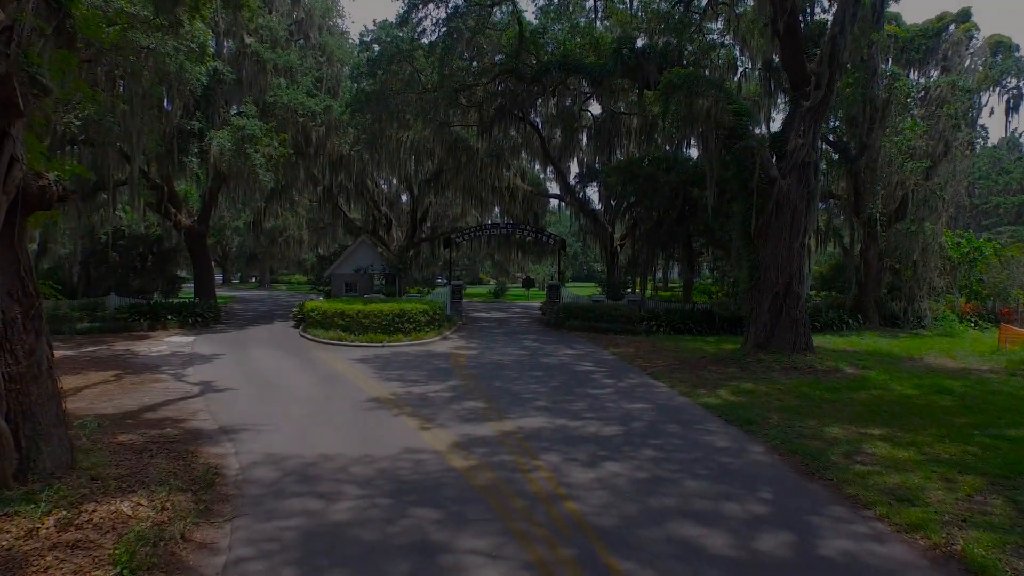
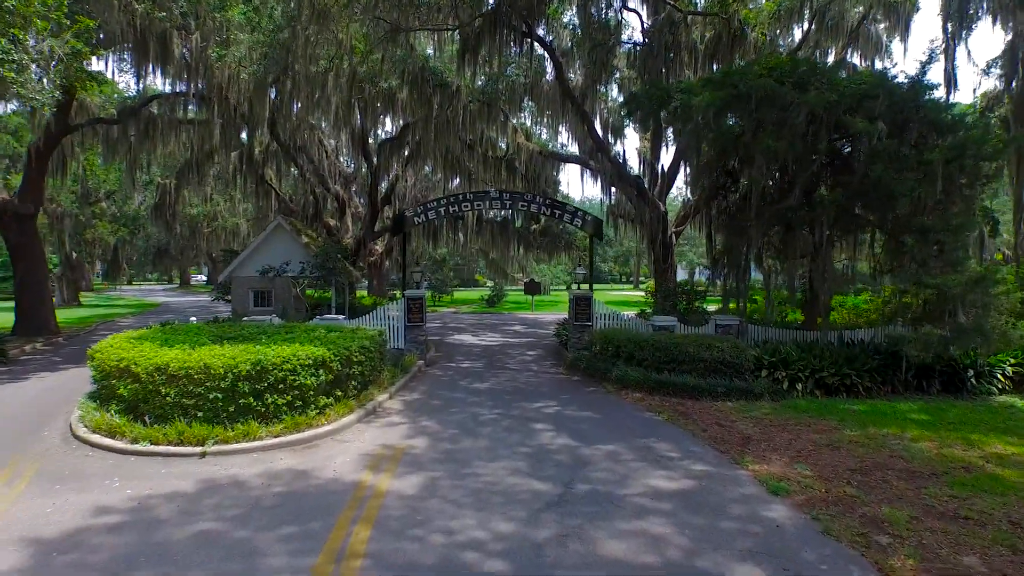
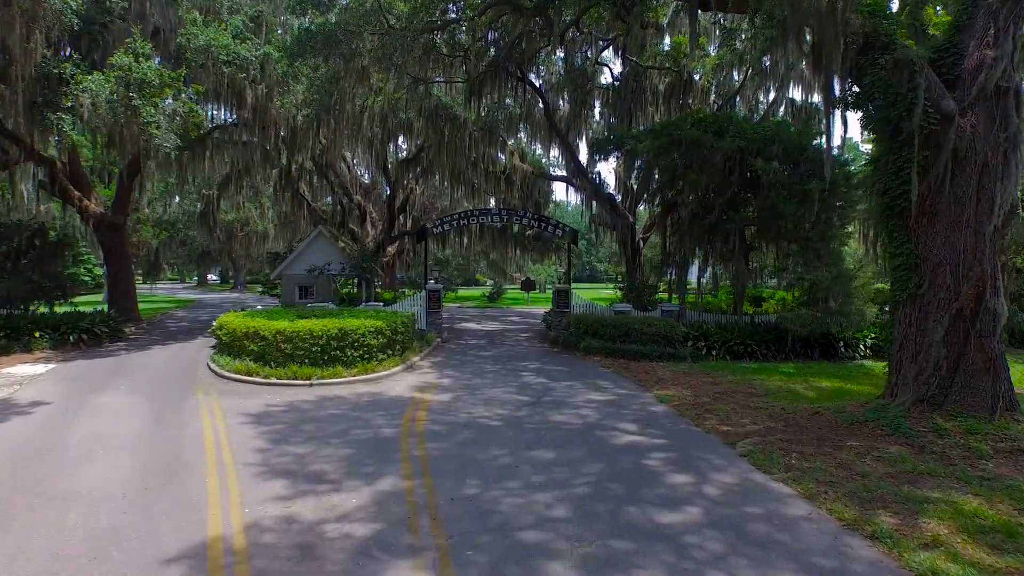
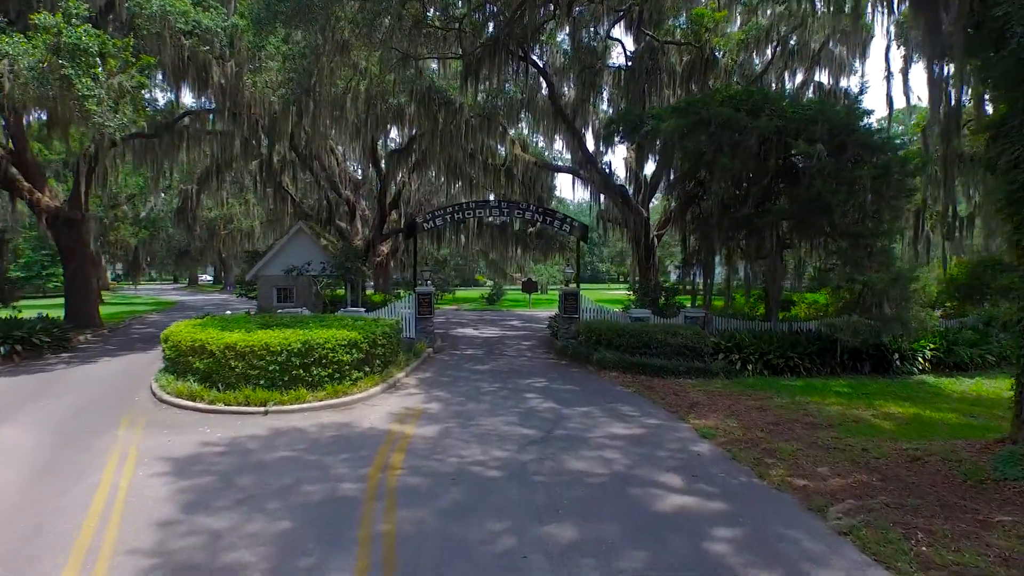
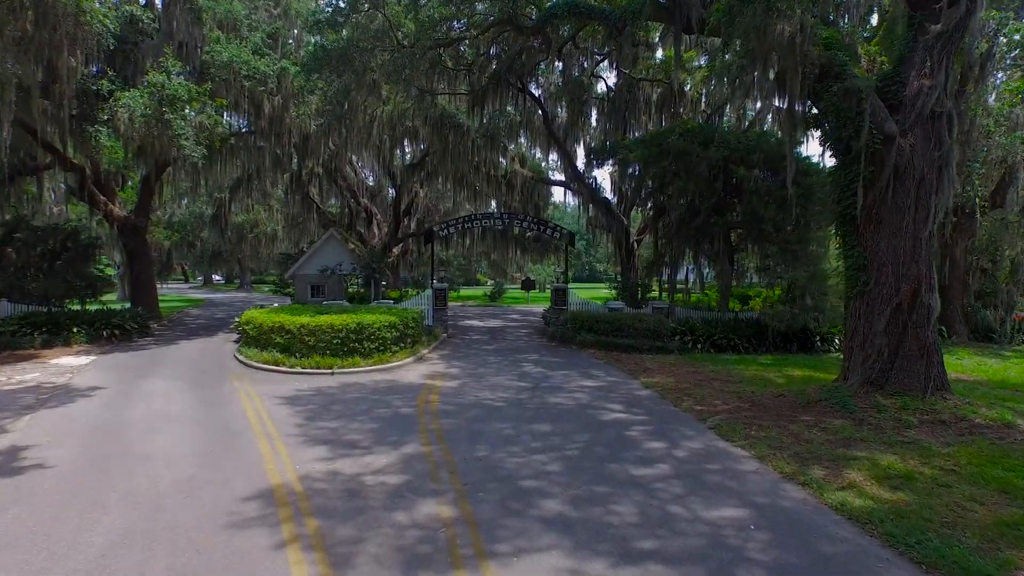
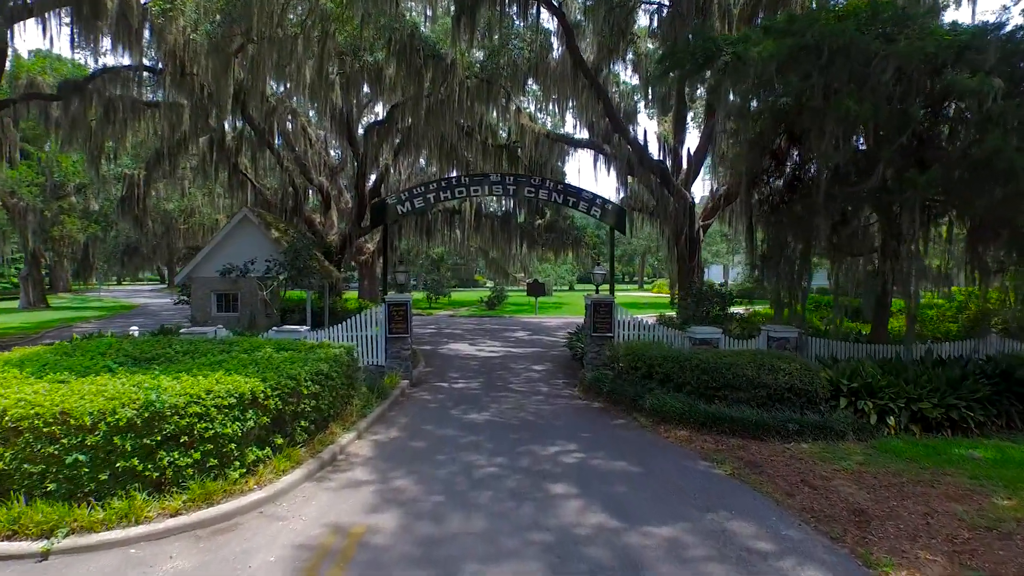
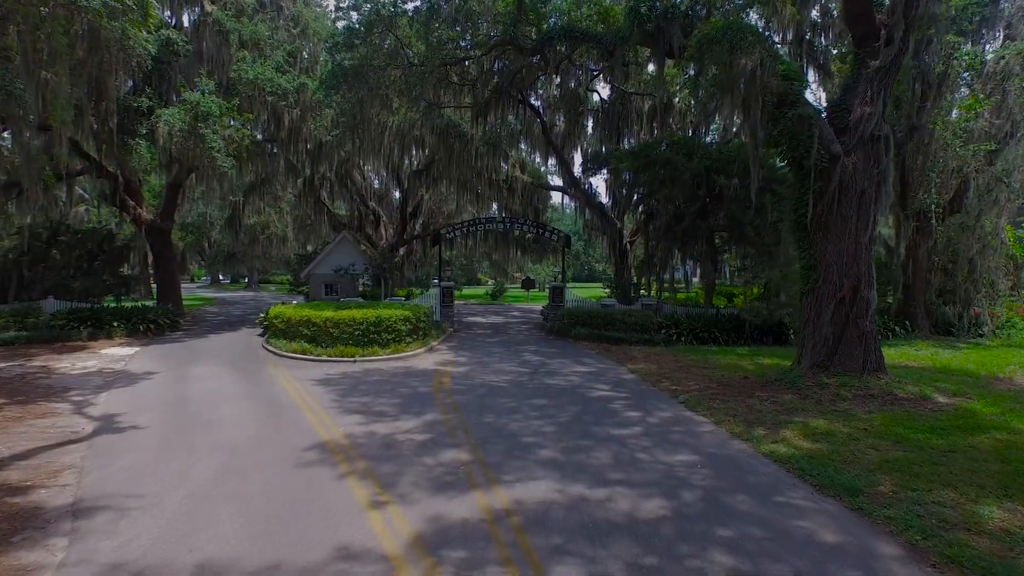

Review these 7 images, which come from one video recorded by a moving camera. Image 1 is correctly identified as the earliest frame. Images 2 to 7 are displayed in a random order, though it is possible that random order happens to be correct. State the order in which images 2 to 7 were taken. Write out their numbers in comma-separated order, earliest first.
7, 5, 3, 4, 2, 6
